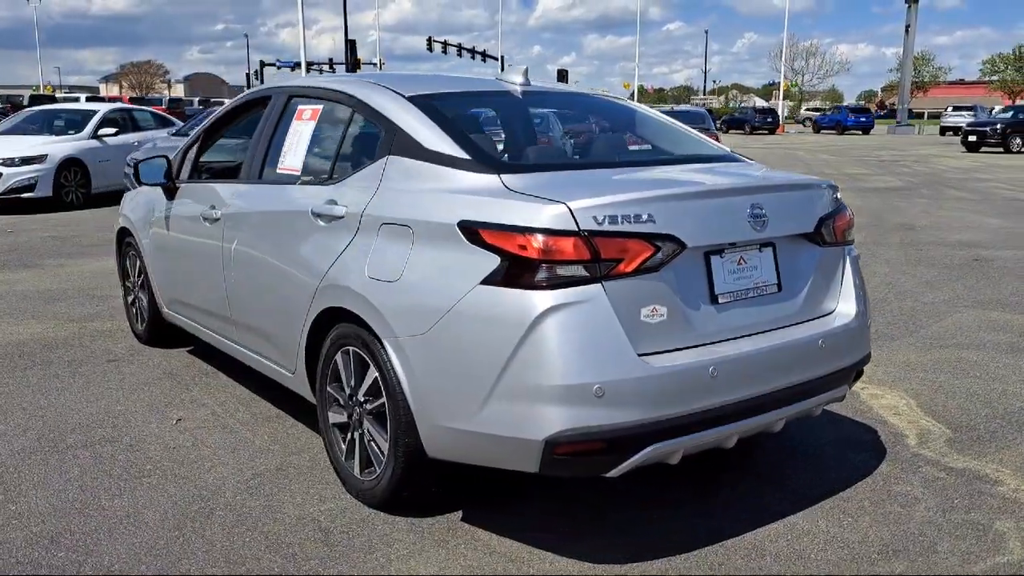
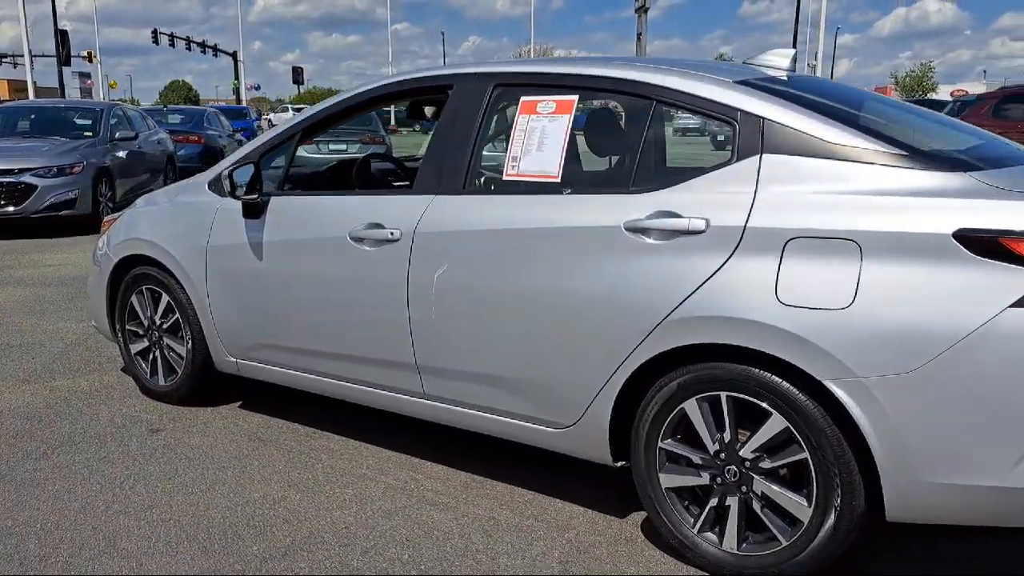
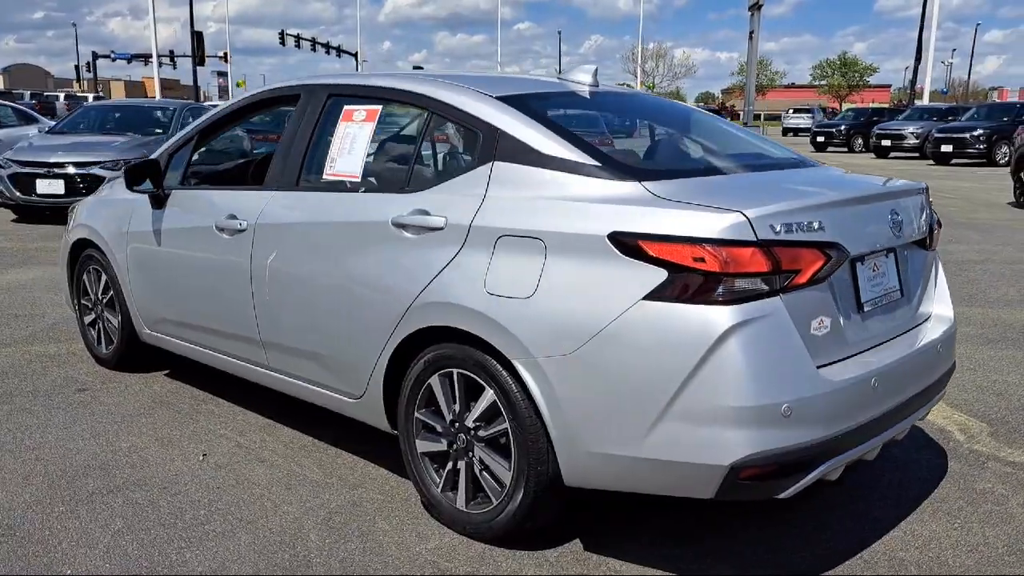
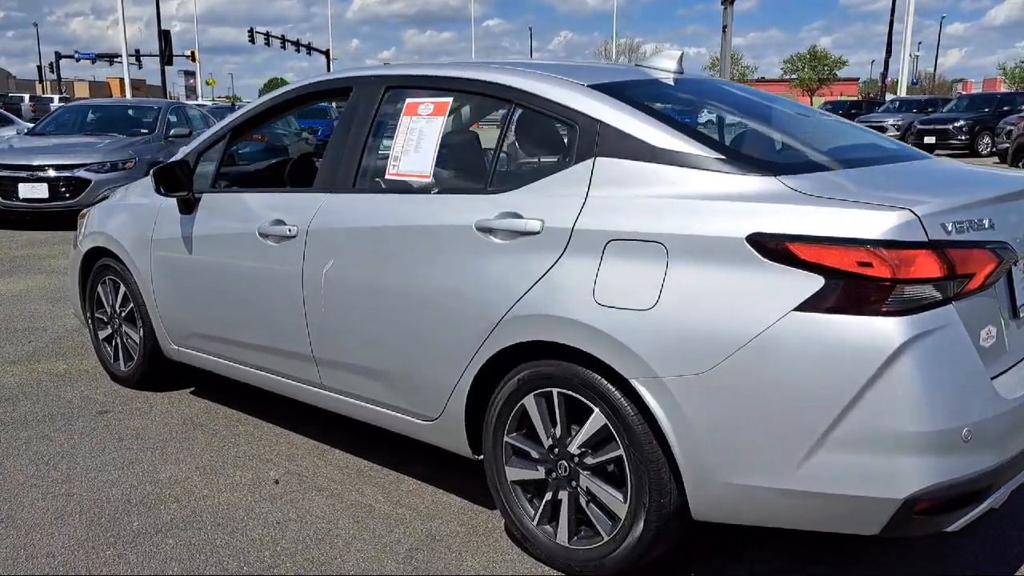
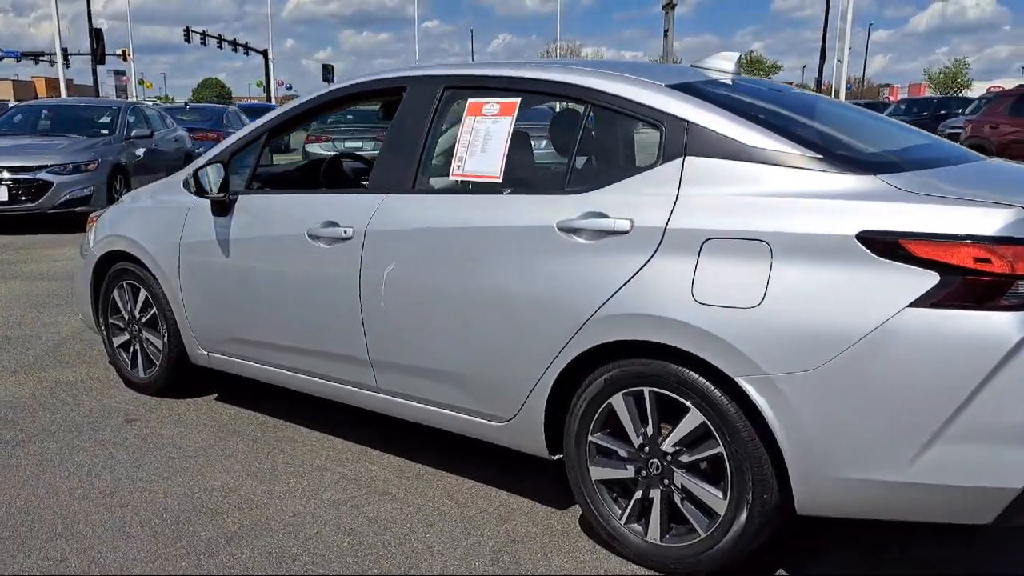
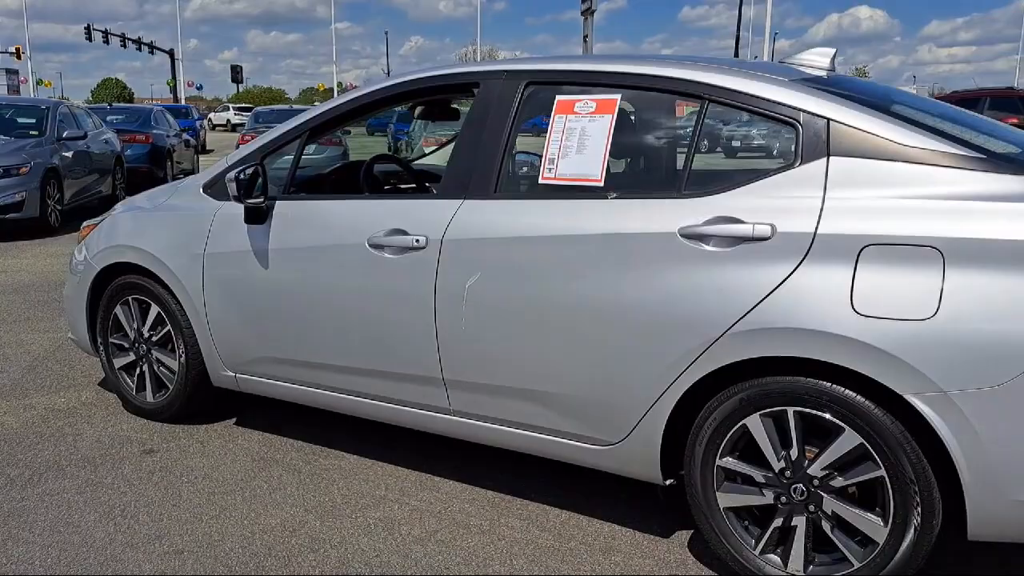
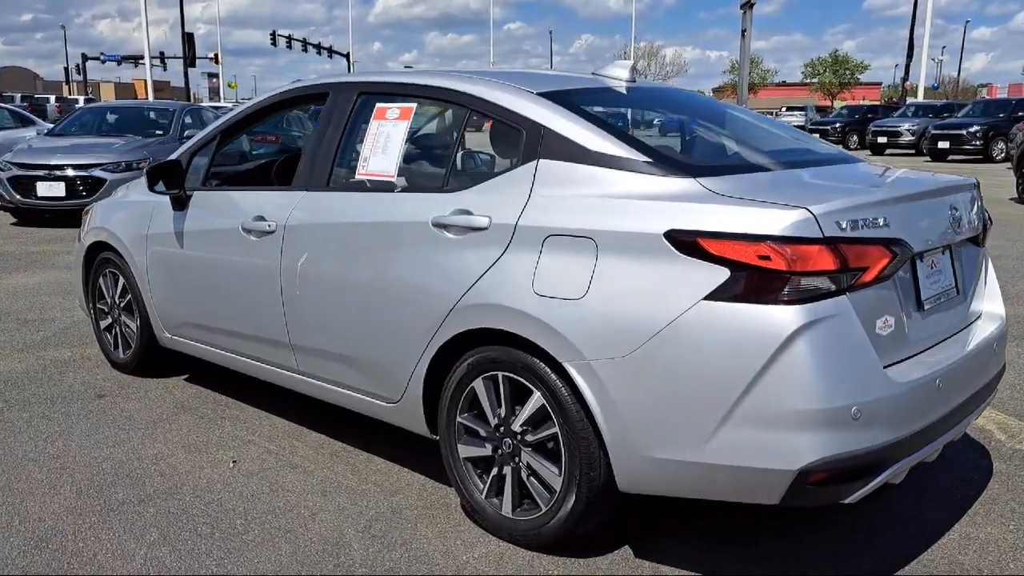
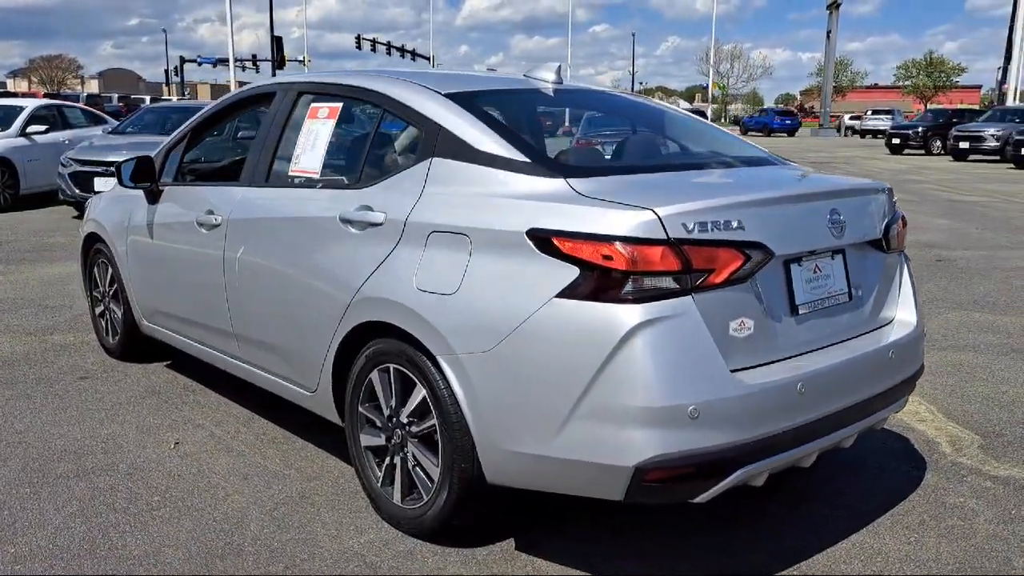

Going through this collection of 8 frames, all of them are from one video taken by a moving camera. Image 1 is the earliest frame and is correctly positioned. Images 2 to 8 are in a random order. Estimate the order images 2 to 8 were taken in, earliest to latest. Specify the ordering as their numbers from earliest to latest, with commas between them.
8, 3, 7, 4, 5, 2, 6
